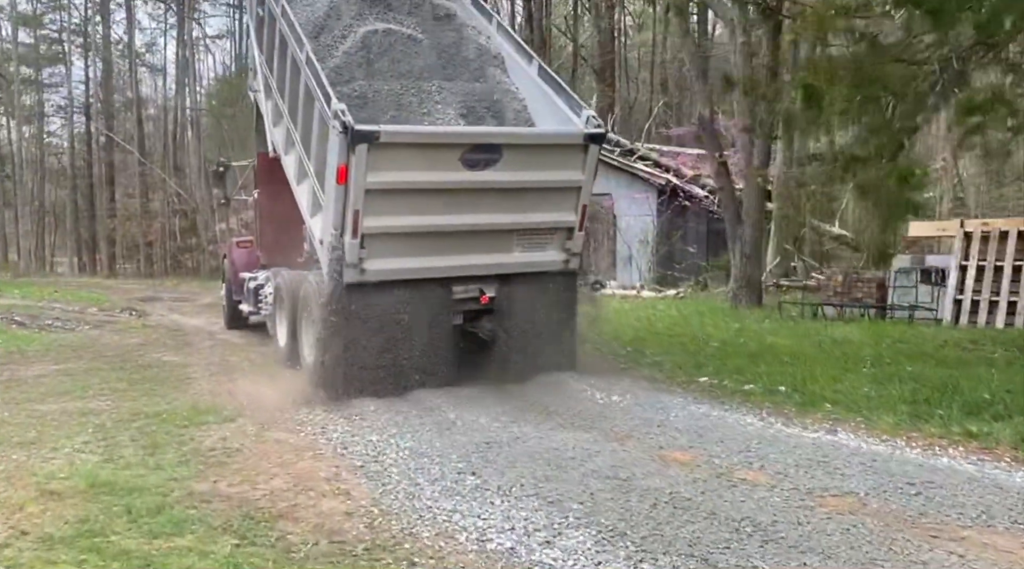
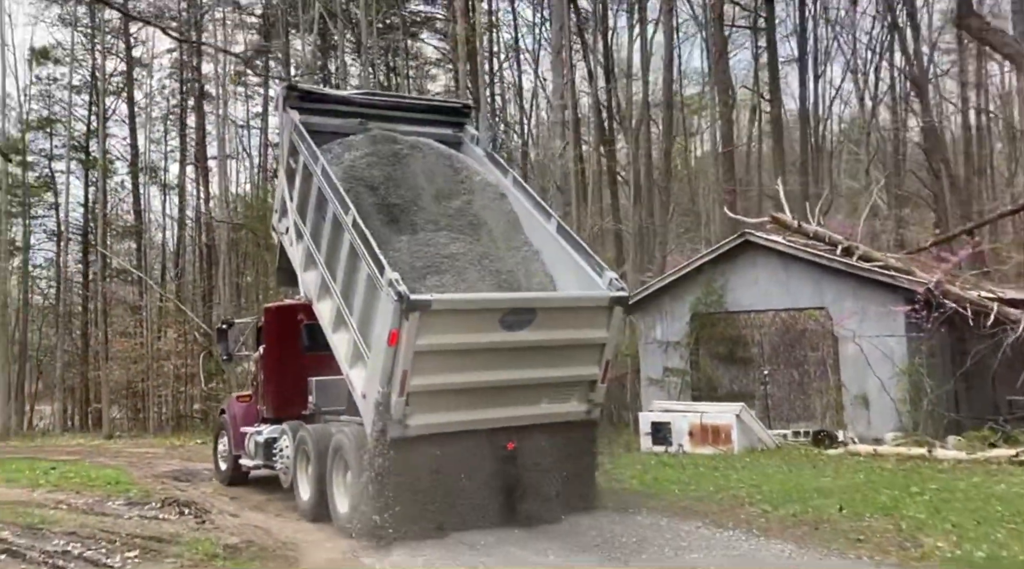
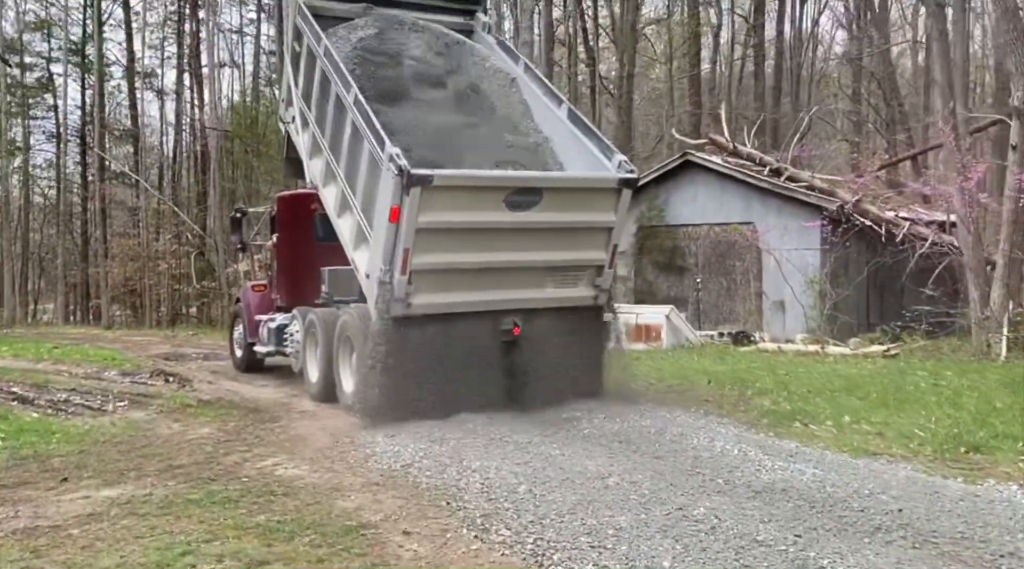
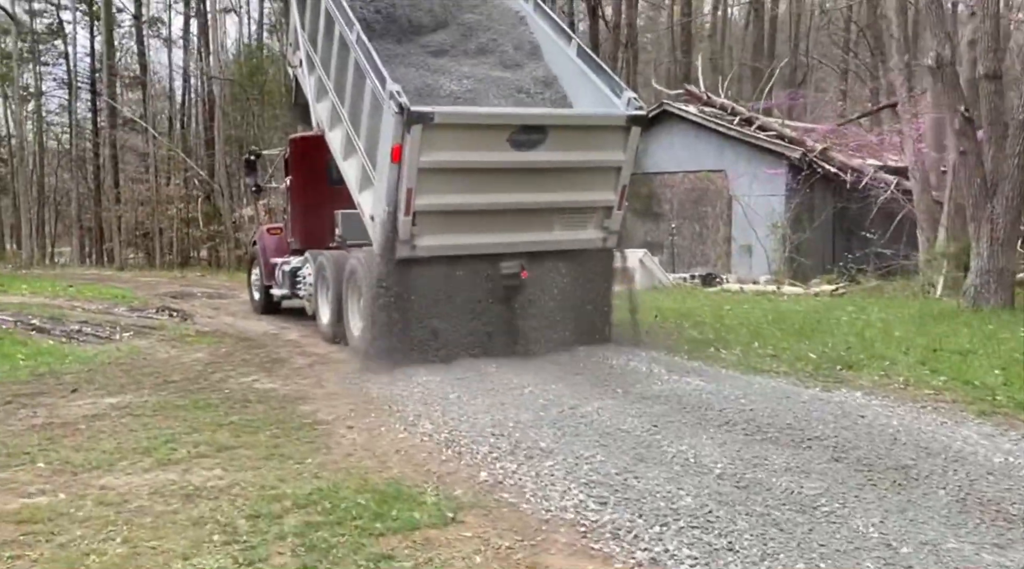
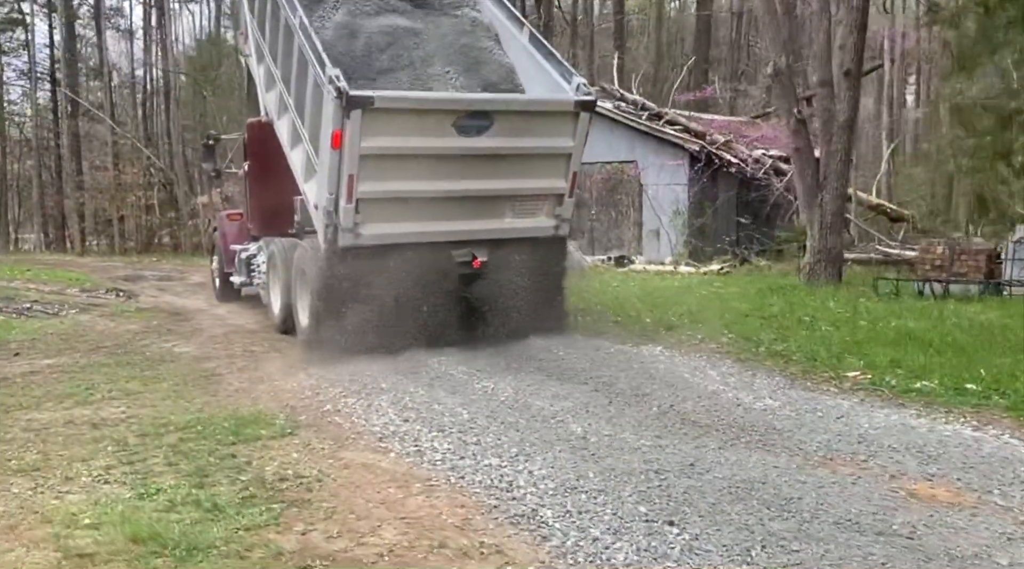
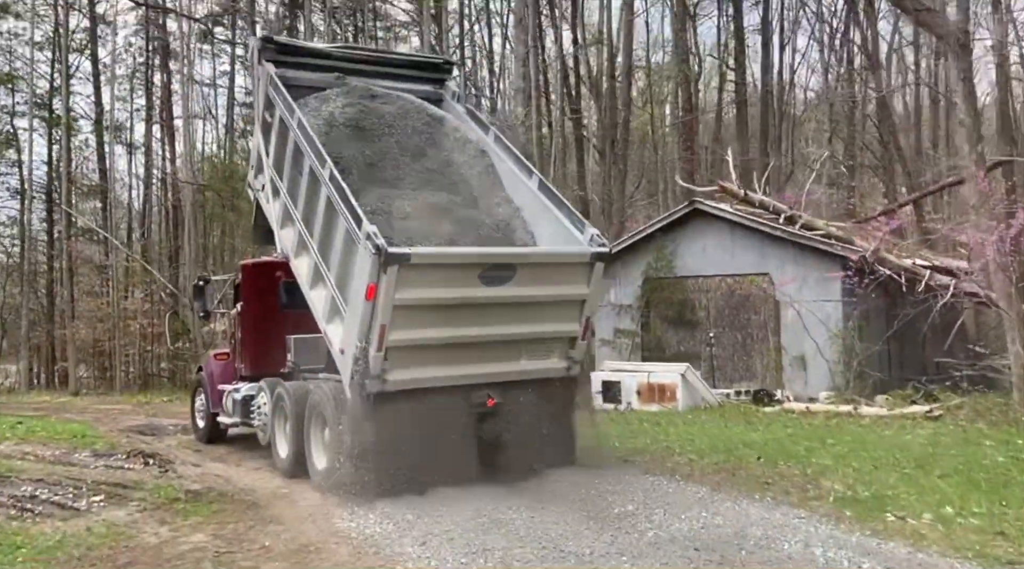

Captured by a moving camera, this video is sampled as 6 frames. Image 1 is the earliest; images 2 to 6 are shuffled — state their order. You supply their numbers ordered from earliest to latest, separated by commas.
5, 4, 3, 6, 2
